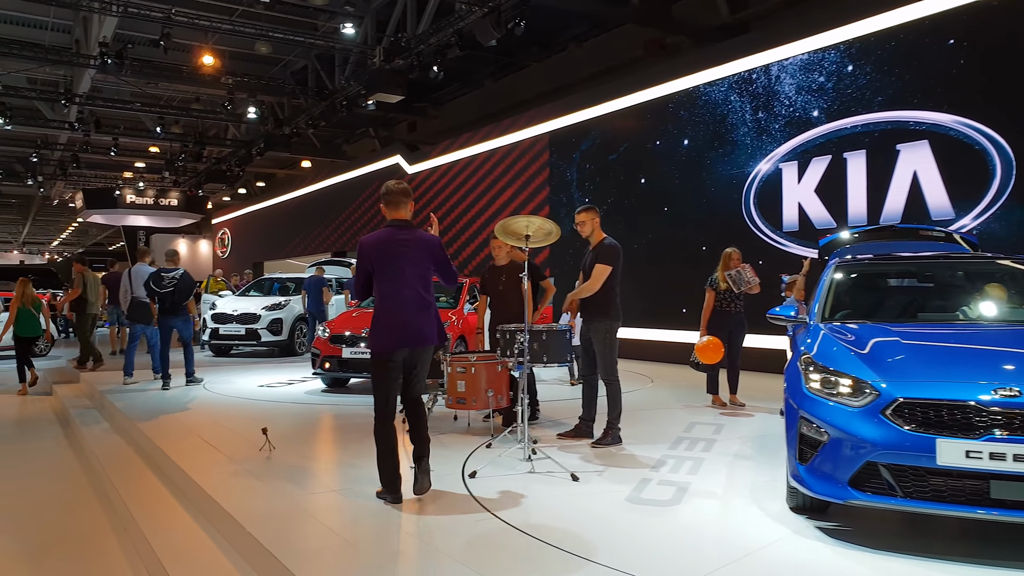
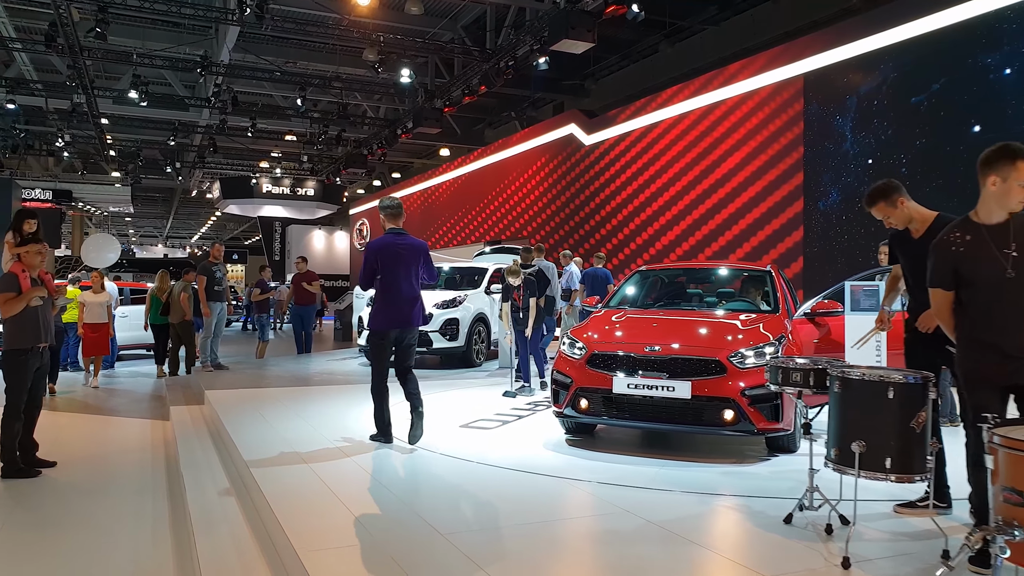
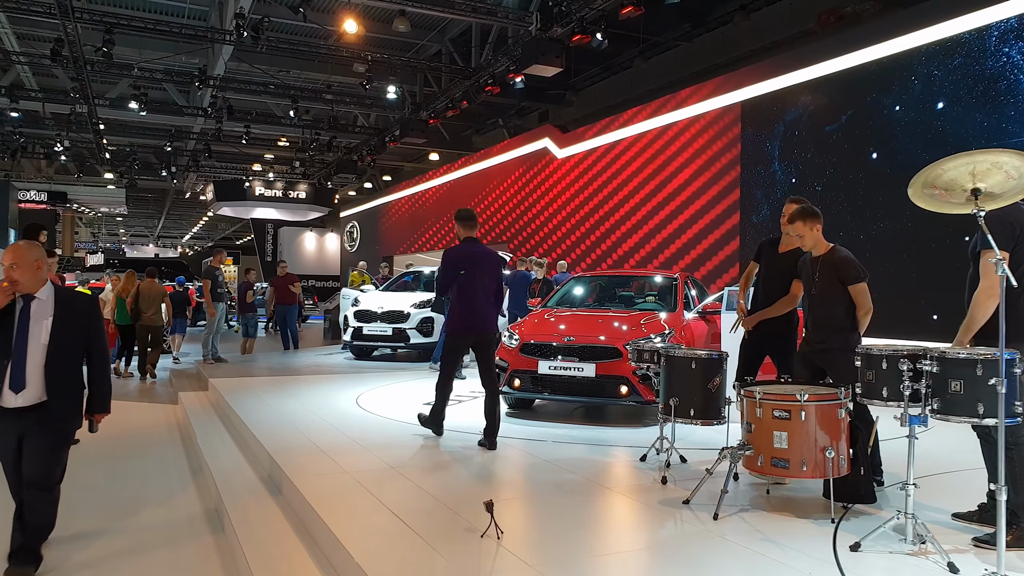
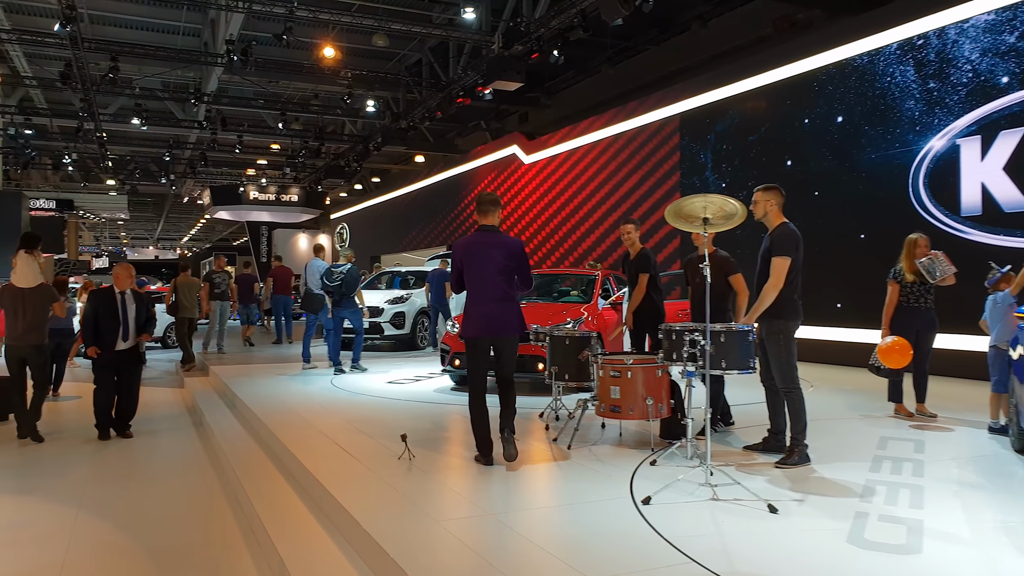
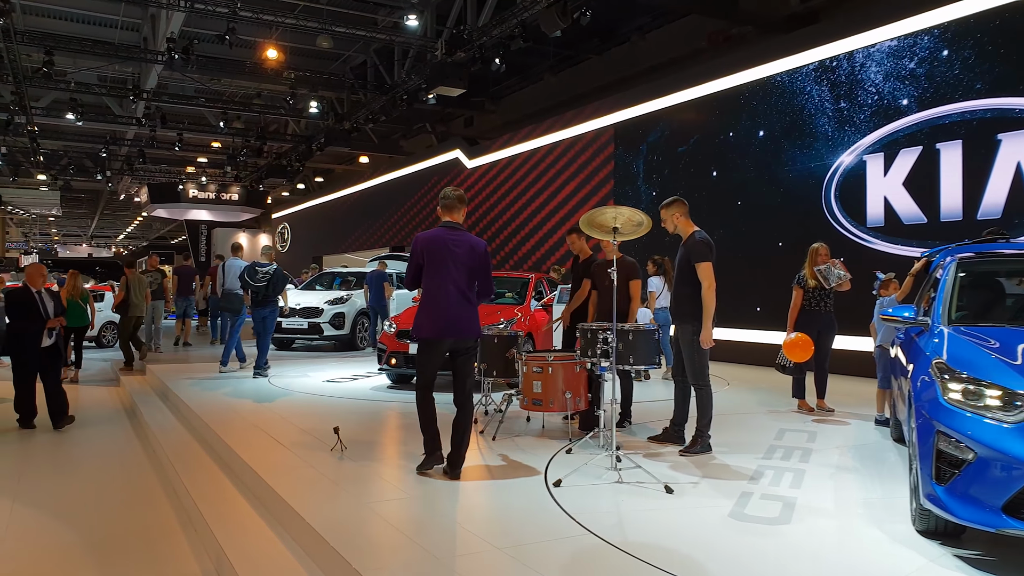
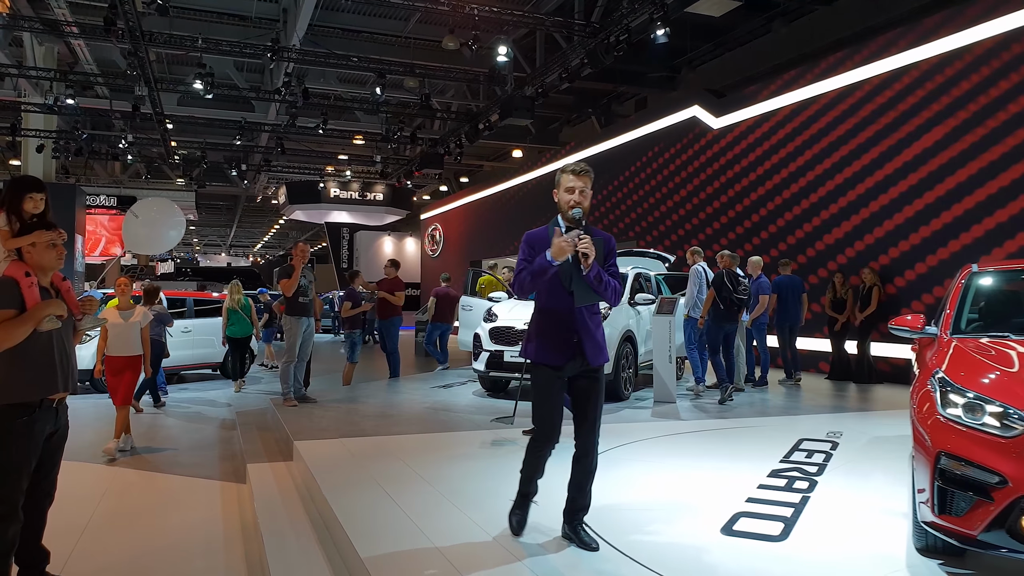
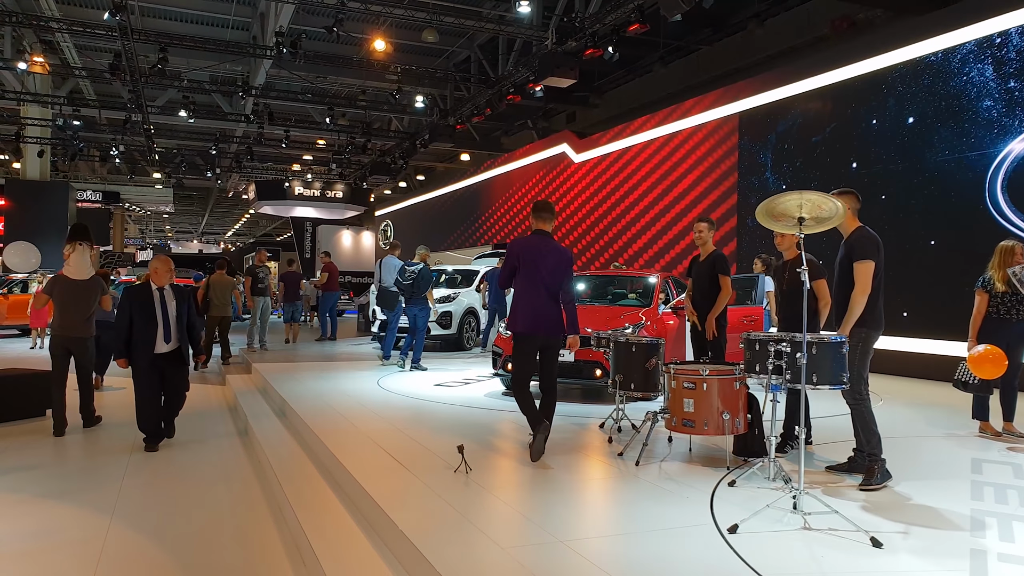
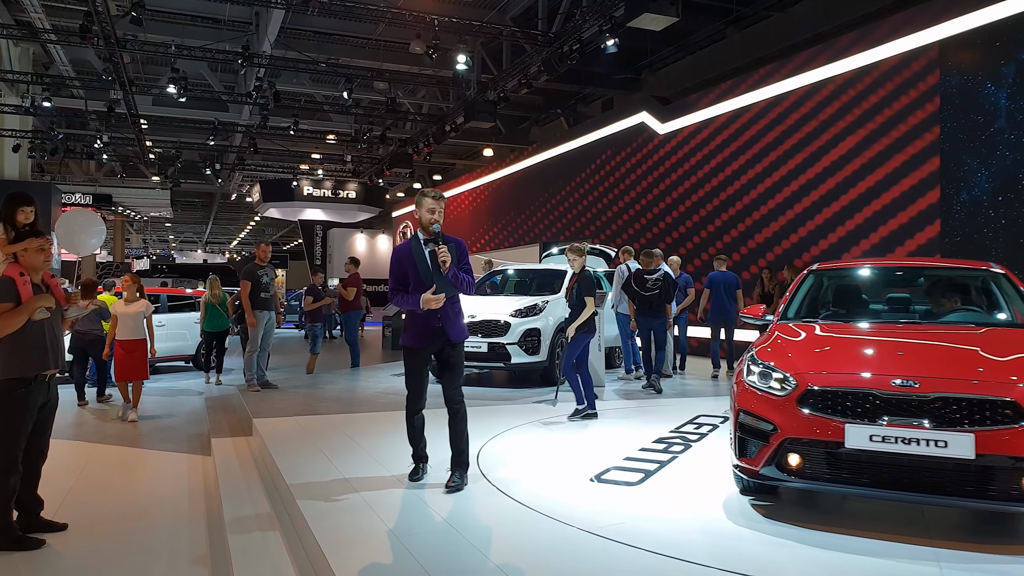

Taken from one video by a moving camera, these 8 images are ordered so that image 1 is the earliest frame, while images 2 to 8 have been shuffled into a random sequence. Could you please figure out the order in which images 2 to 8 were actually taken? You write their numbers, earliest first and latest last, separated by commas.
5, 4, 7, 3, 2, 8, 6
